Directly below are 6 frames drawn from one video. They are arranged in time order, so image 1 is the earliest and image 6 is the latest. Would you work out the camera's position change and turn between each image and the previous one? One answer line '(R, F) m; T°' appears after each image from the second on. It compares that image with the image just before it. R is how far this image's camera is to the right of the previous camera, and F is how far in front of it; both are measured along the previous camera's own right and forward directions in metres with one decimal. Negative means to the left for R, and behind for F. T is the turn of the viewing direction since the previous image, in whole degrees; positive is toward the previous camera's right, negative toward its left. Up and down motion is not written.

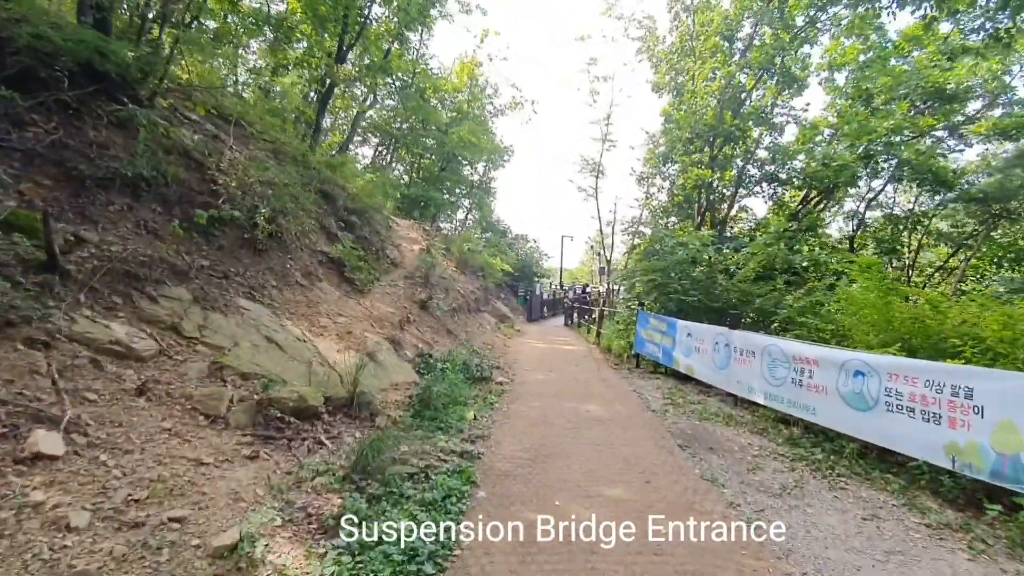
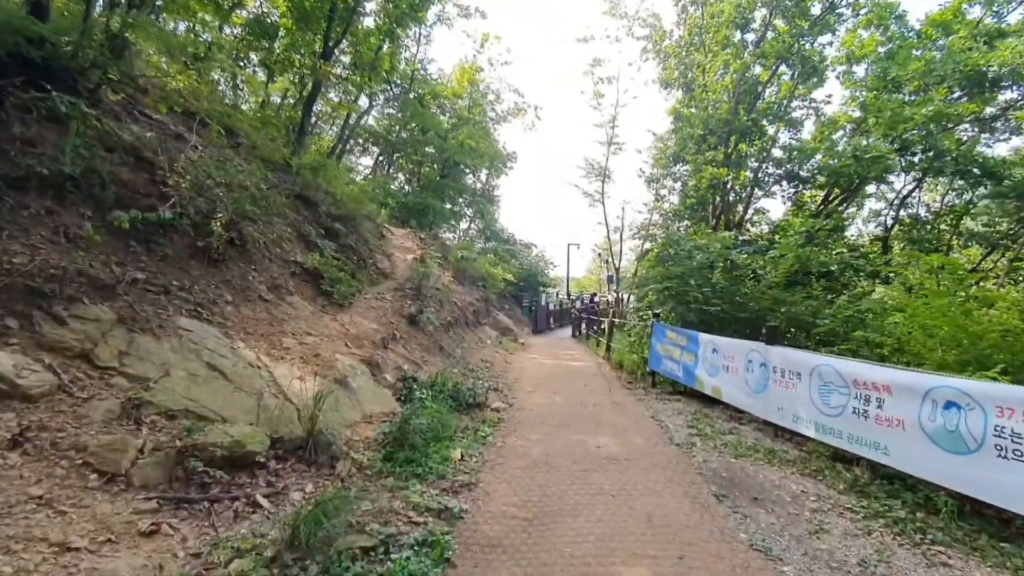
(+0.1, +1.0) m; -1°
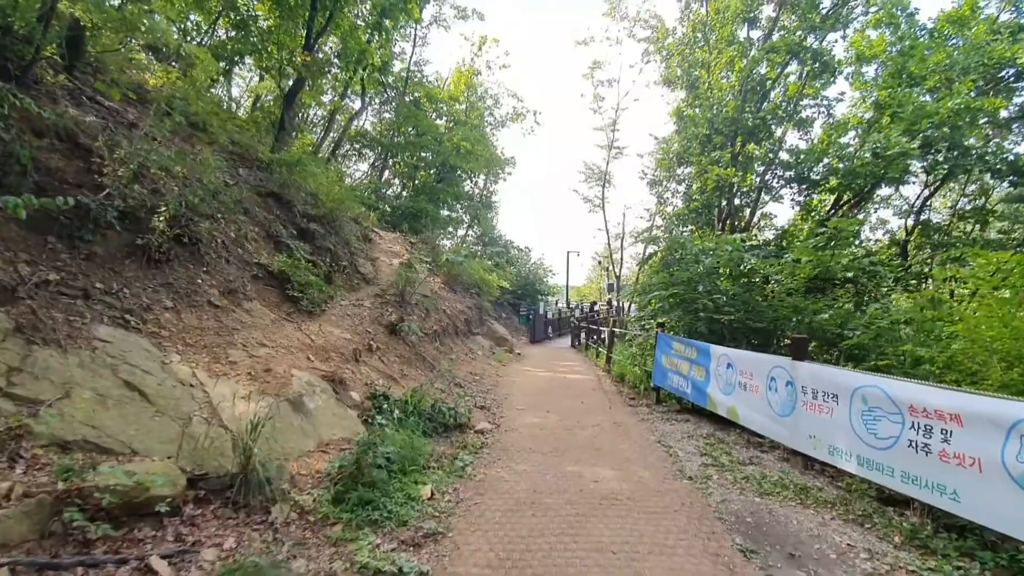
(+0.2, +0.8) m; 0°
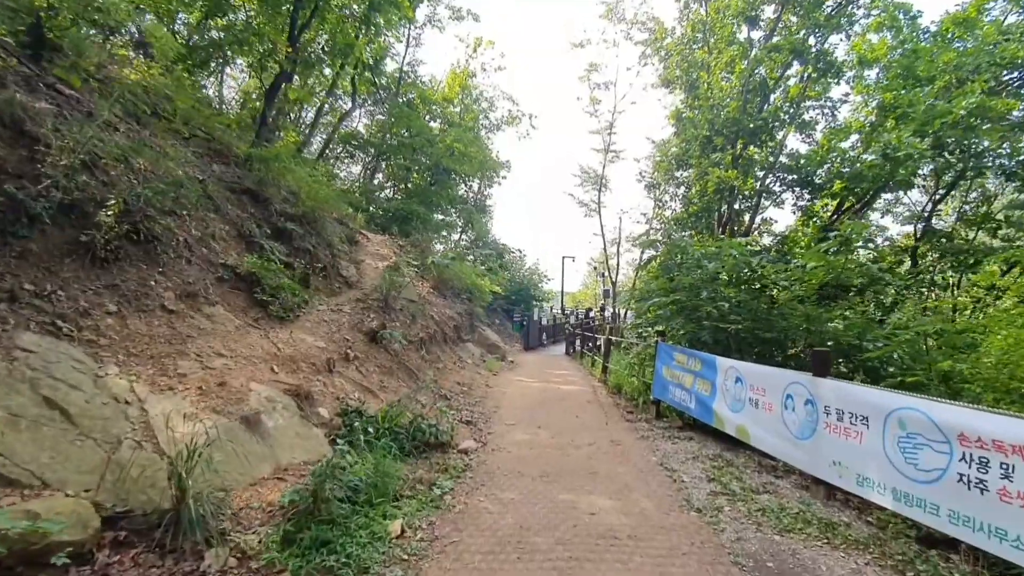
(+0.1, +0.5) m; +1°
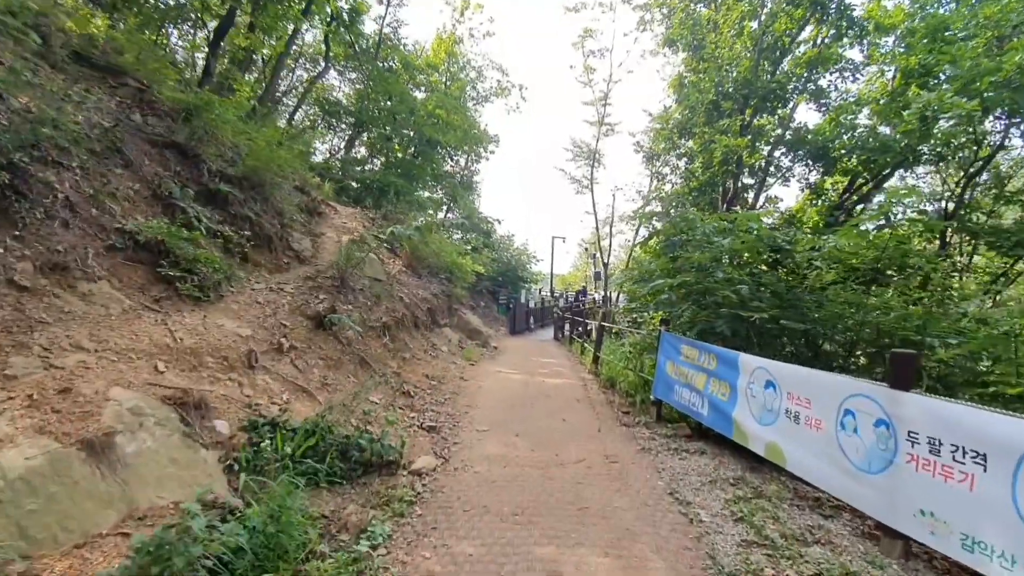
(+0.2, +1.2) m; +1°
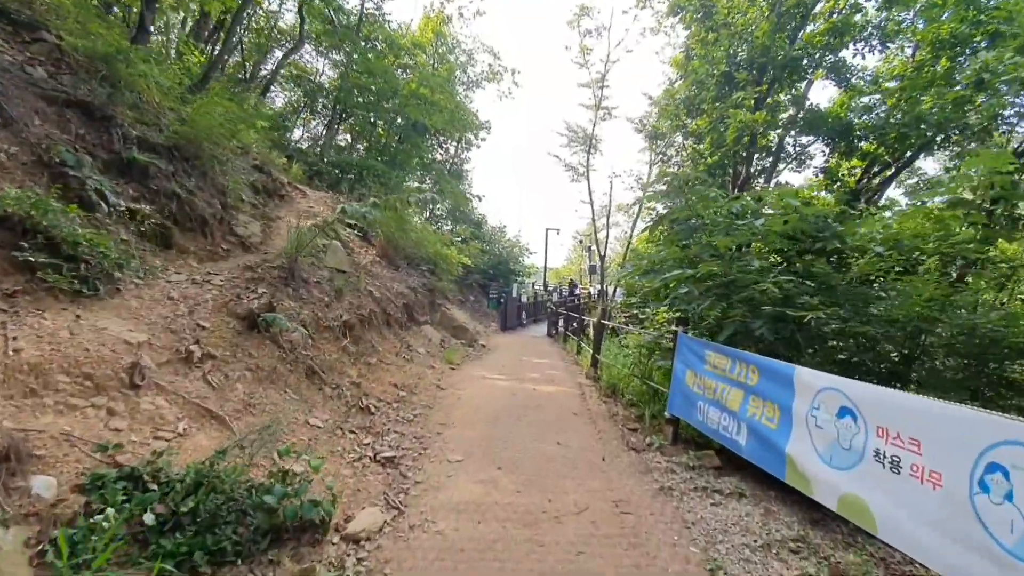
(+0.1, +1.2) m; +1°
